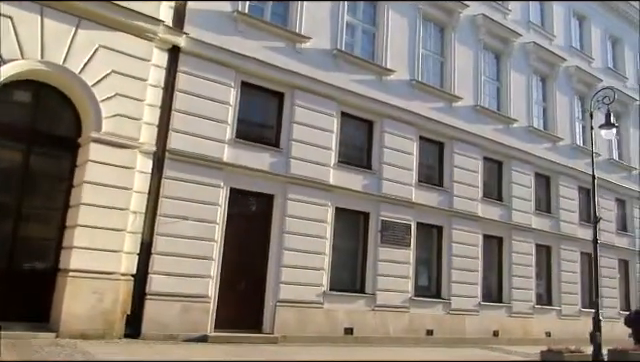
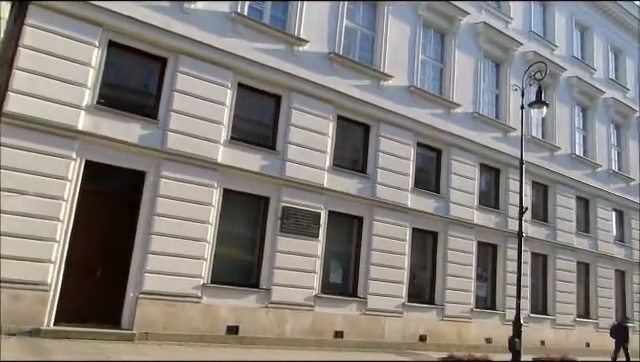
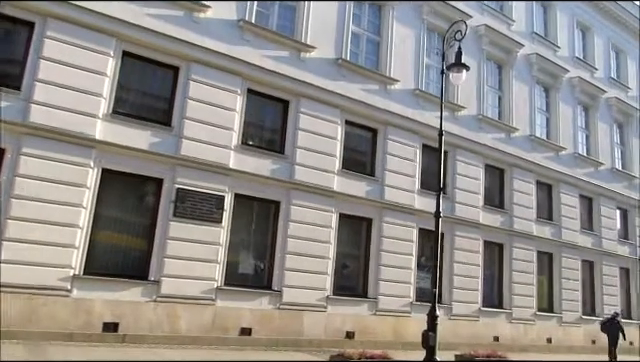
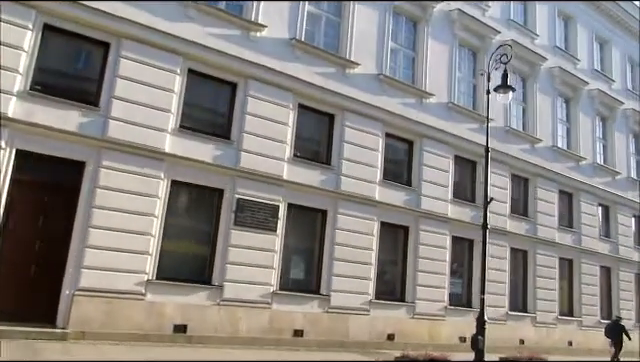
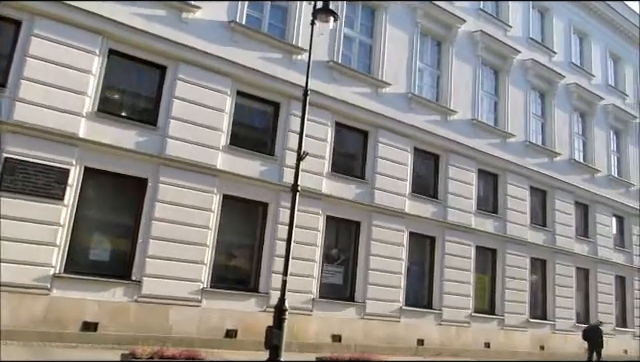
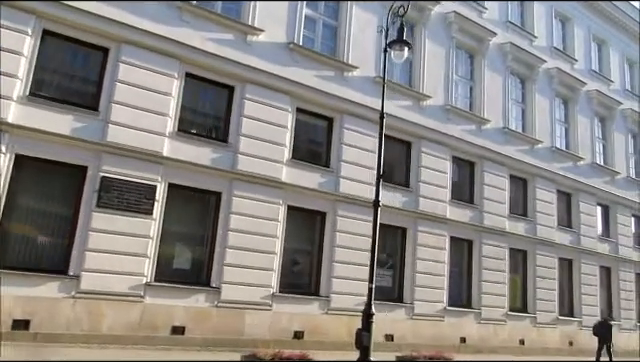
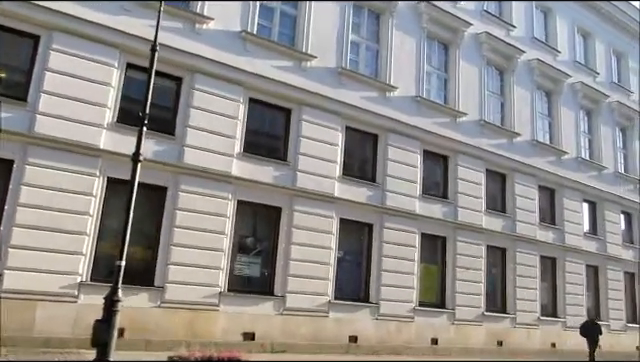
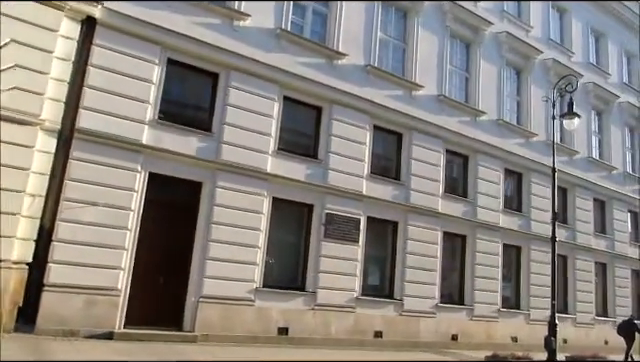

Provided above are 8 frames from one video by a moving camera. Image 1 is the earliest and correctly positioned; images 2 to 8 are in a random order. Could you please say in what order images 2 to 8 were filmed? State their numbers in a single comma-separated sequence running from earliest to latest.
8, 2, 4, 3, 6, 5, 7
